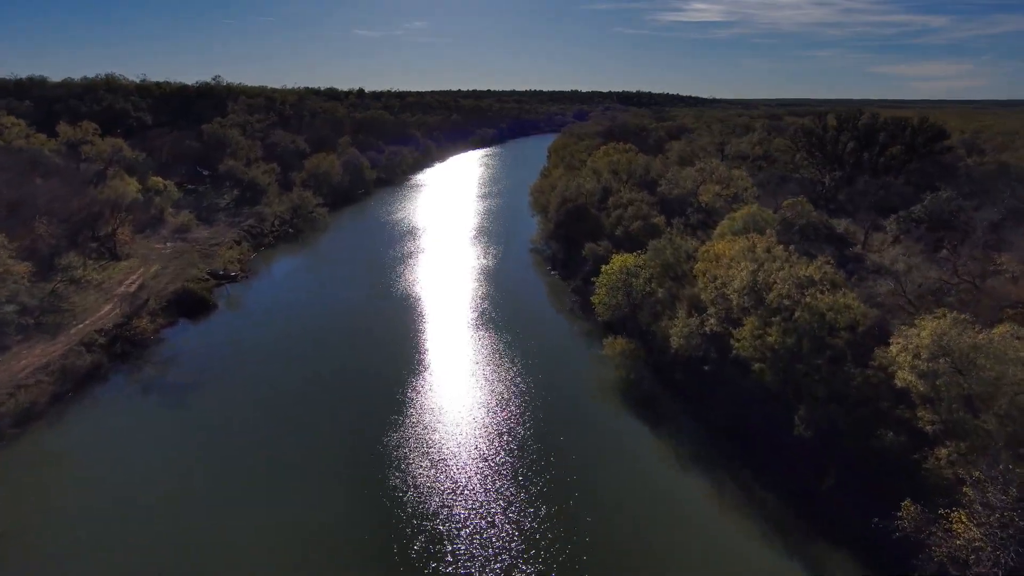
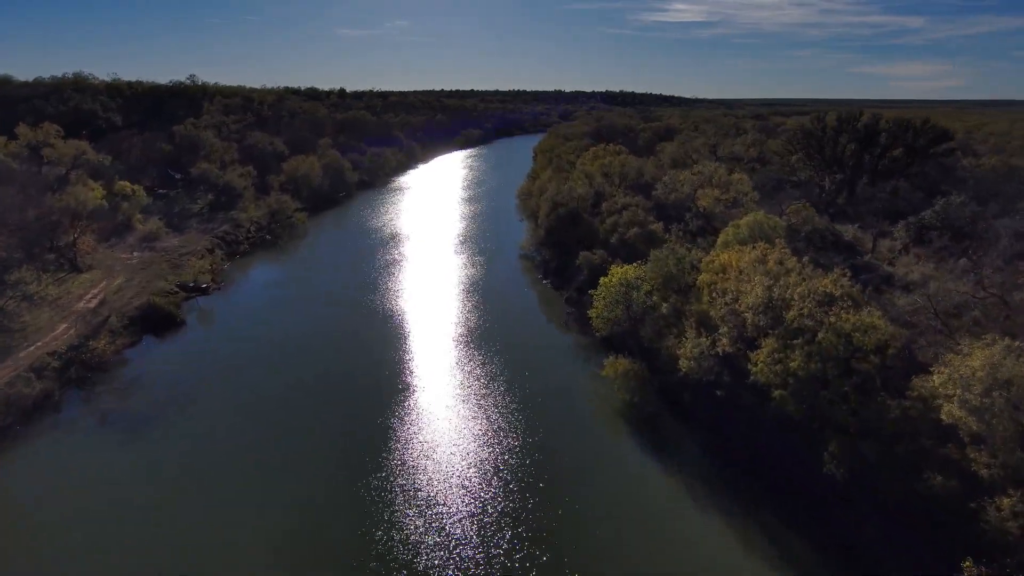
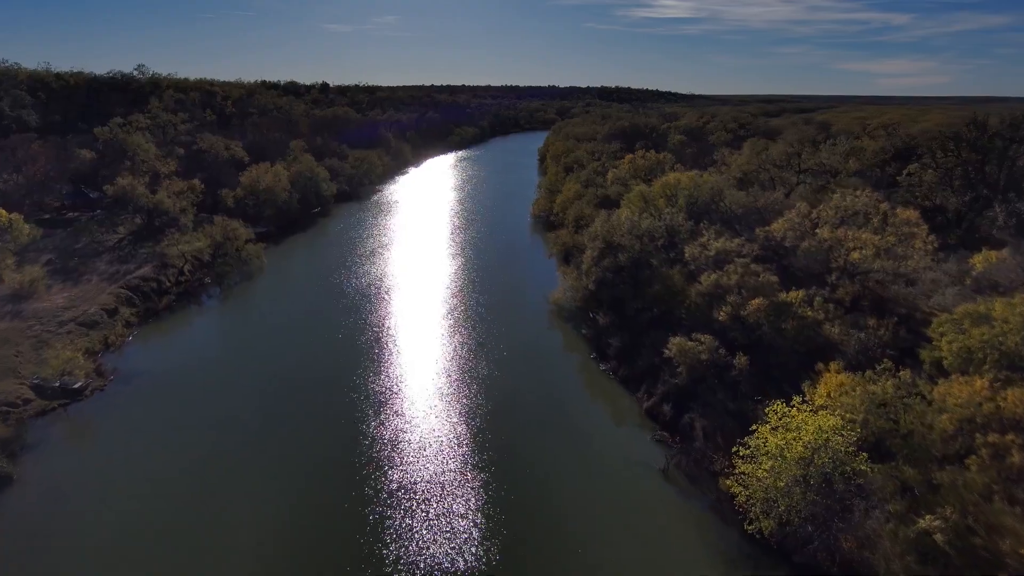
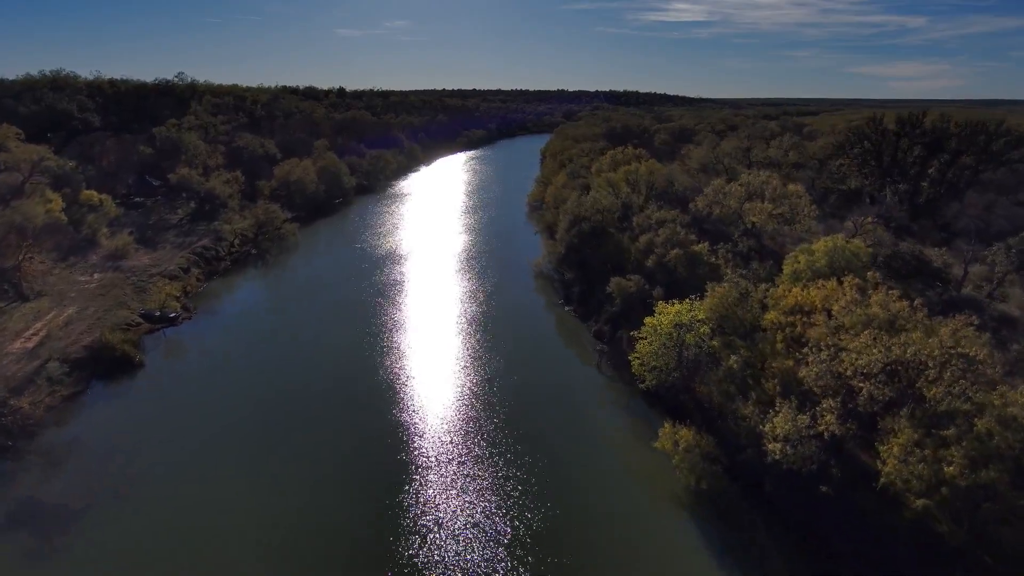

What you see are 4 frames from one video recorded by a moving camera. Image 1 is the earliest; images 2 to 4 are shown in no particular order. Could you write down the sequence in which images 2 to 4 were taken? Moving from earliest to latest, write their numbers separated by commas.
2, 4, 3
